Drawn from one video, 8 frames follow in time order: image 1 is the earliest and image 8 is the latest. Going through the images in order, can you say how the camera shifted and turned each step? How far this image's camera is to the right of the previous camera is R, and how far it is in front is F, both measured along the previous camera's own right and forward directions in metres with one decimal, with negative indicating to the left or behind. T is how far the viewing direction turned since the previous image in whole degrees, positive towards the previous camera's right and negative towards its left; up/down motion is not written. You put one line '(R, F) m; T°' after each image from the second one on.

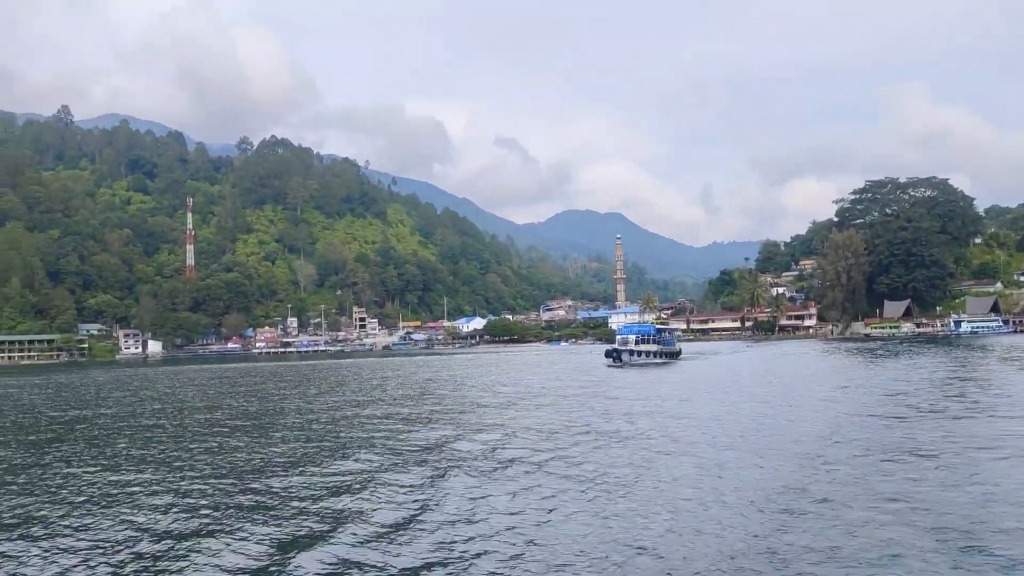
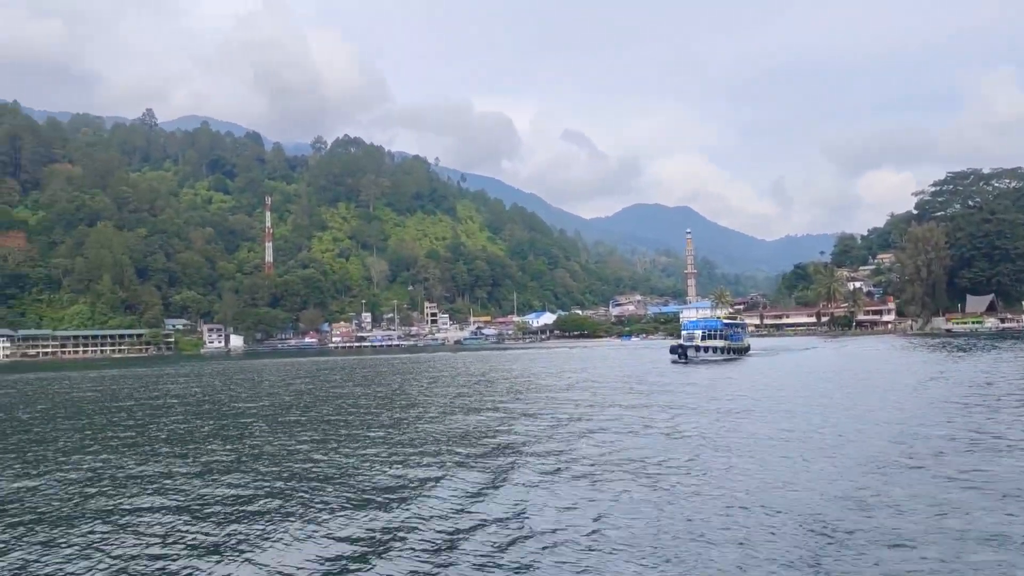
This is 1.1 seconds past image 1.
(-0.4, -0.6) m; -4°
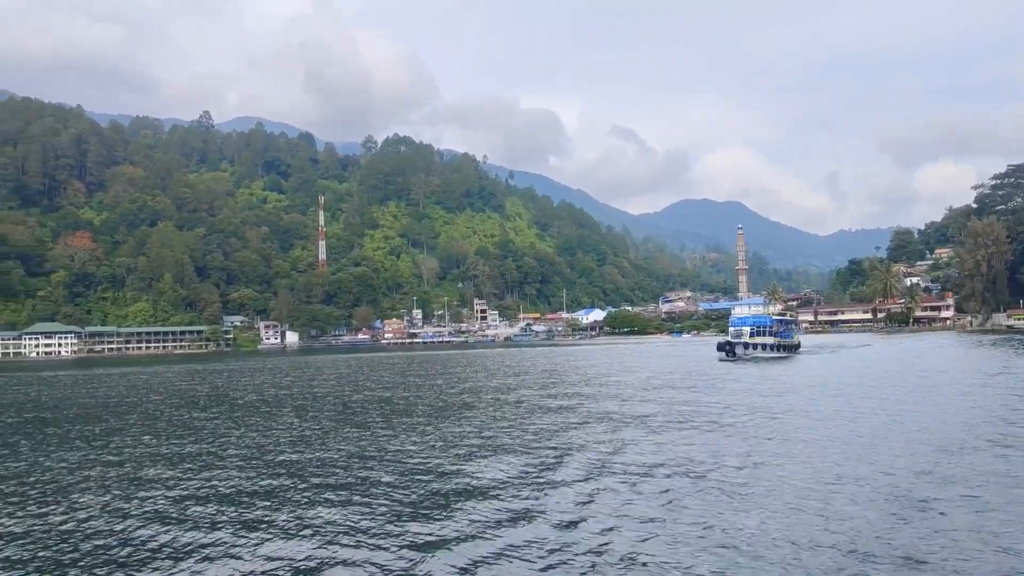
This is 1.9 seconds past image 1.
(-0.3, -0.5) m; -3°
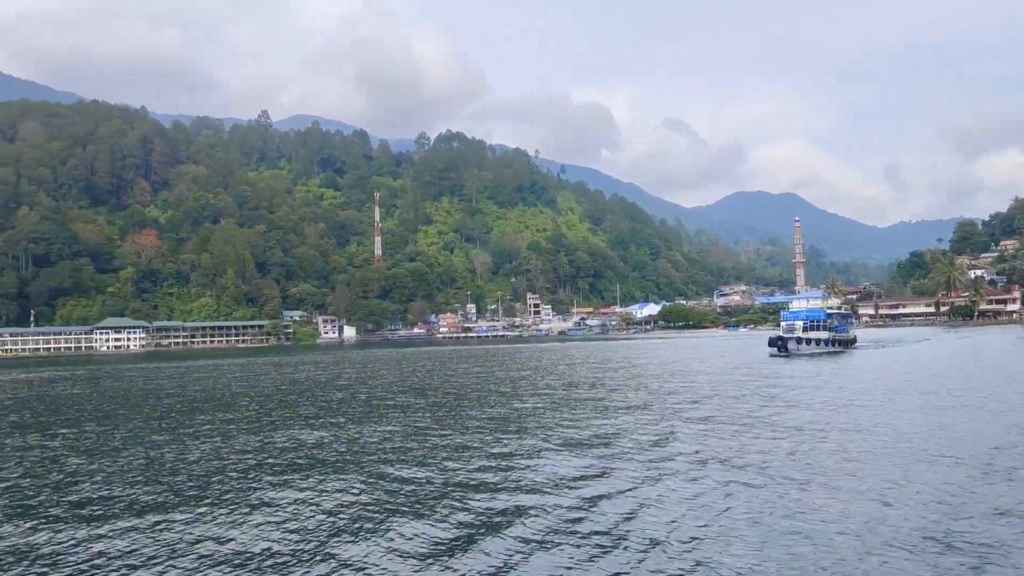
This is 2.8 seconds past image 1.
(-0.4, -0.5) m; -3°
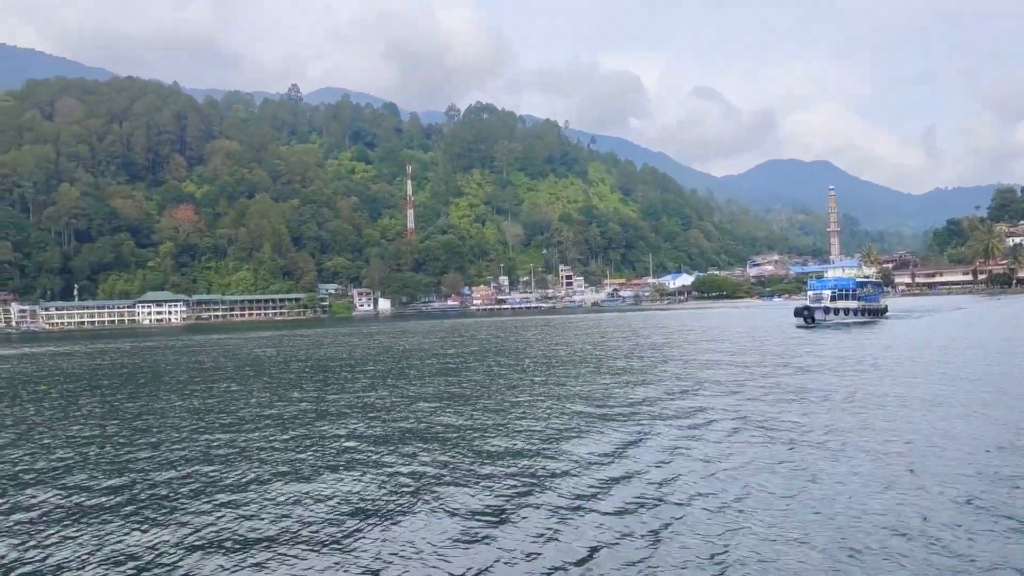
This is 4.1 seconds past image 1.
(-0.7, -0.2) m; -2°
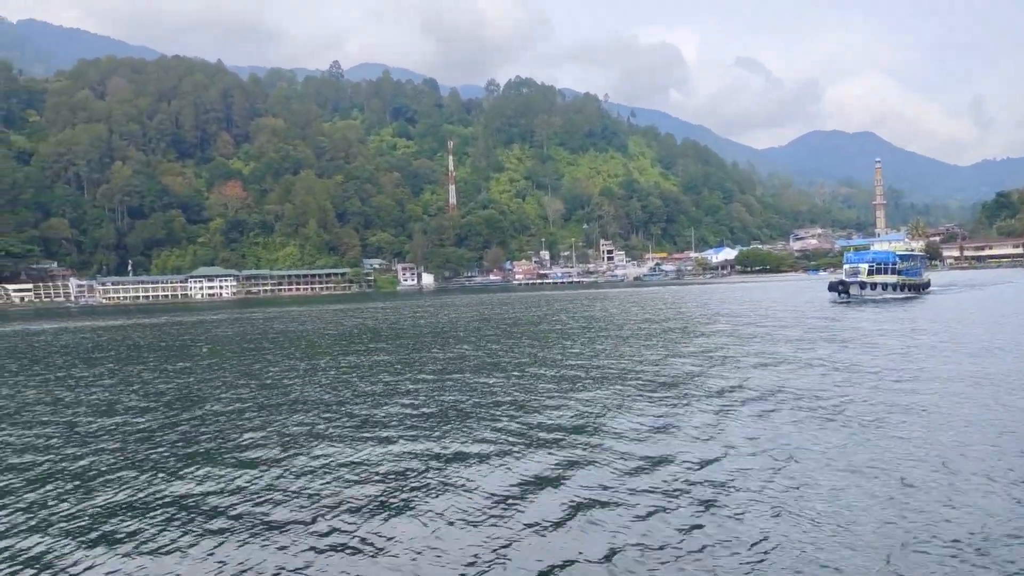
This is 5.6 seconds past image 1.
(-0.7, -0.7) m; -2°
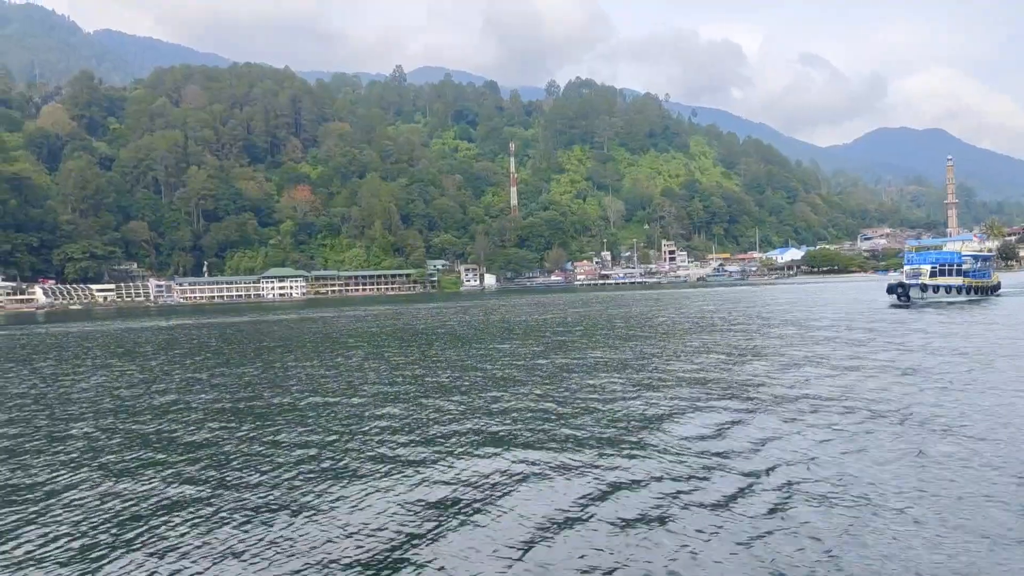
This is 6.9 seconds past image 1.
(-0.6, -0.7) m; -4°
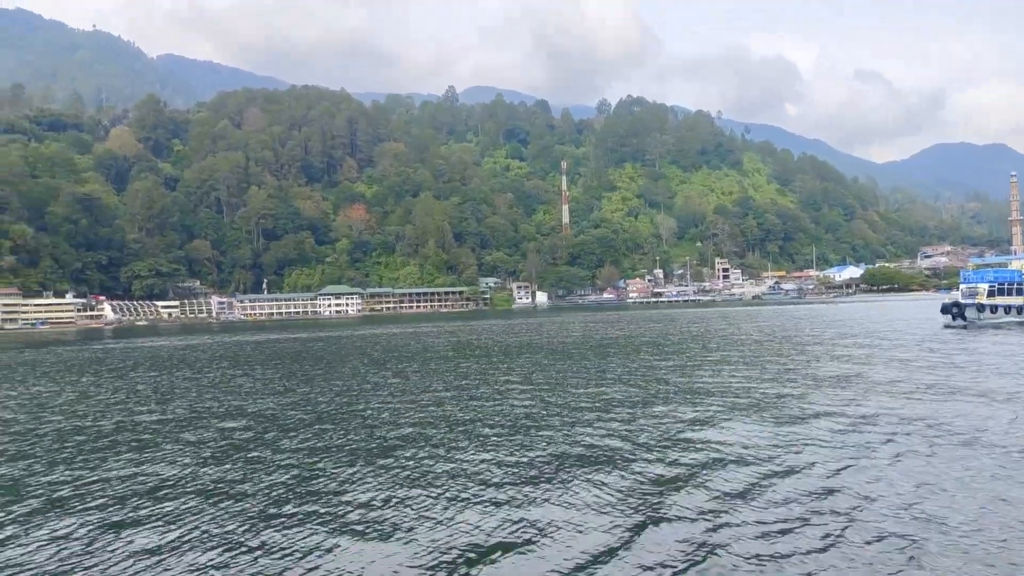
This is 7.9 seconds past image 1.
(-0.4, -0.4) m; -3°
